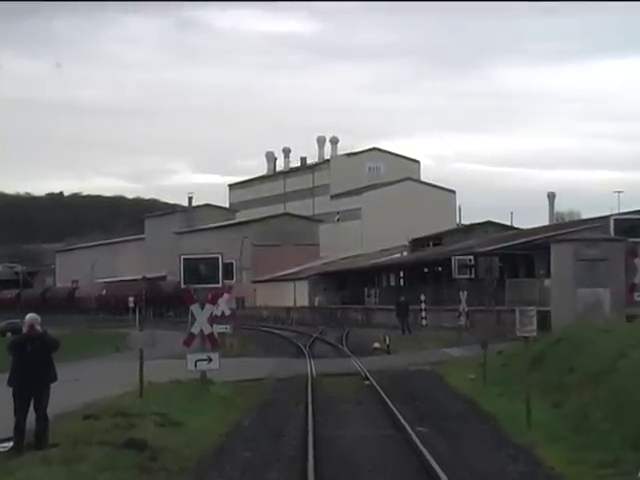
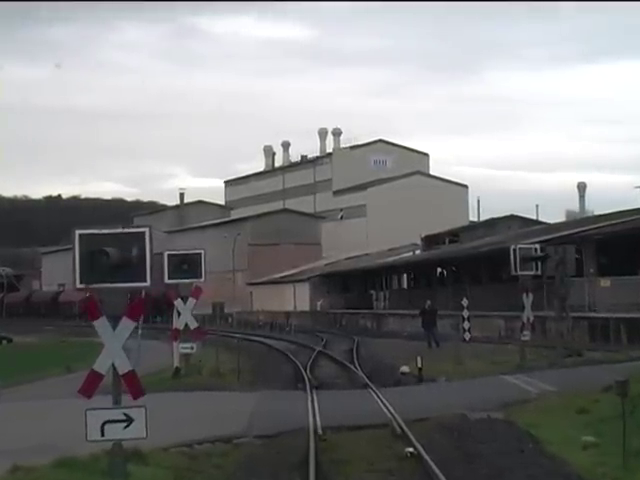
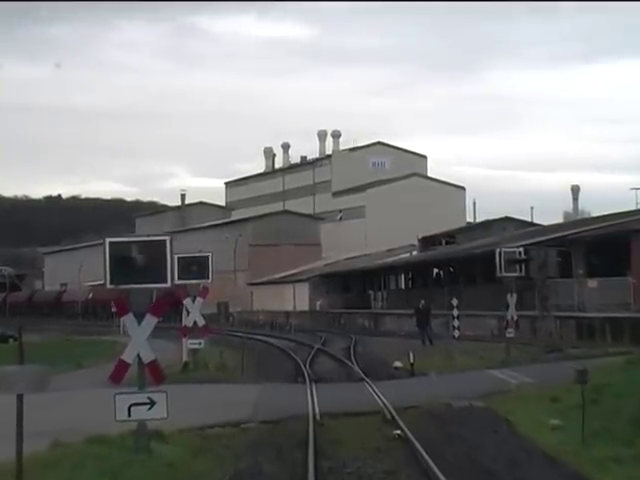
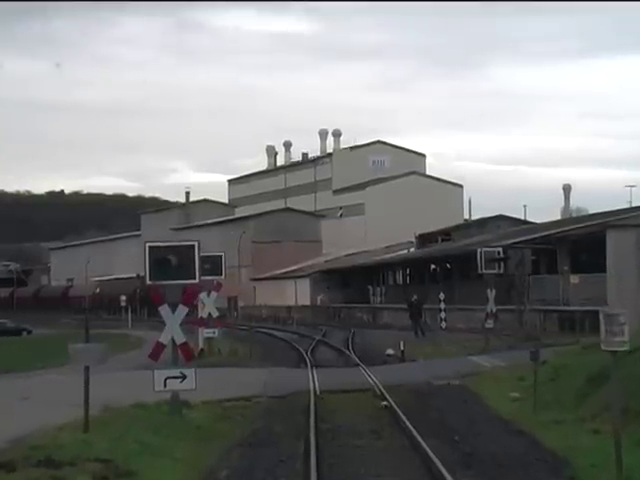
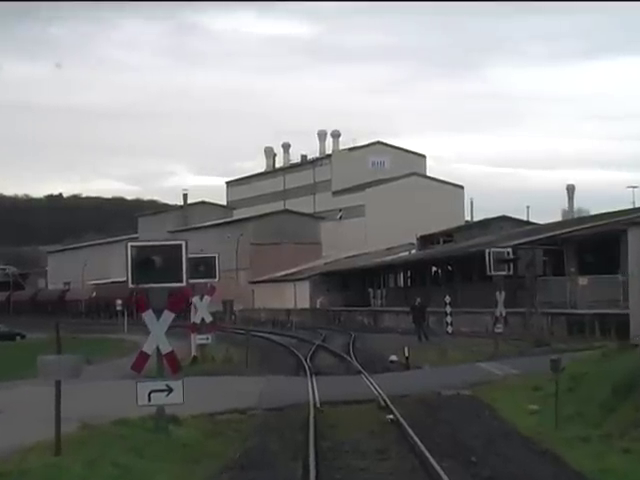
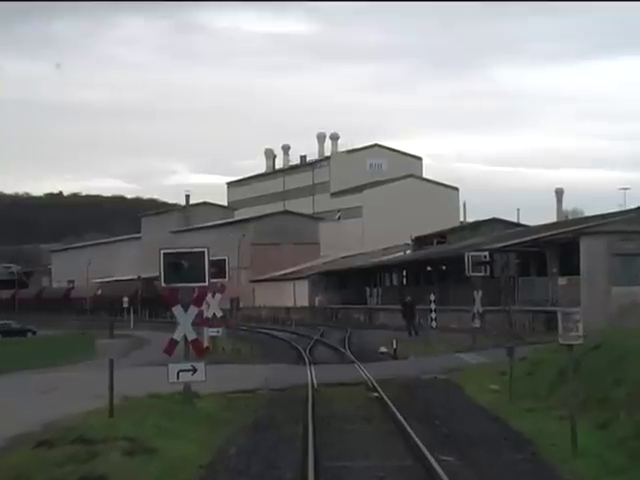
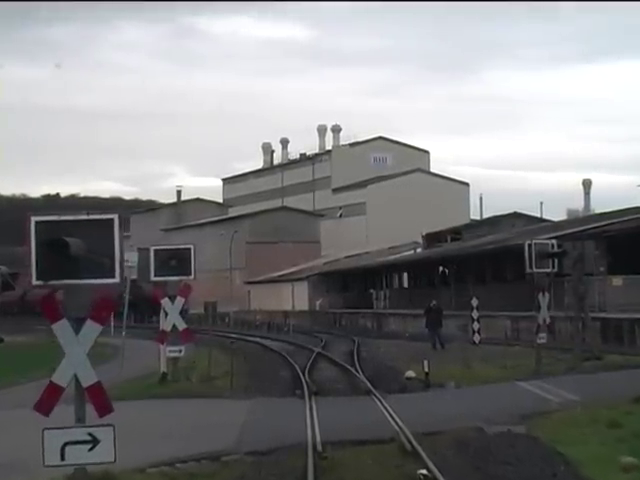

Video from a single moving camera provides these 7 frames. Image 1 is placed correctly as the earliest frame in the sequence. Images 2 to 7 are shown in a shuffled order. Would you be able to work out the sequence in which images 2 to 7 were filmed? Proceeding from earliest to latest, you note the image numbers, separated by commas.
6, 4, 5, 3, 2, 7
